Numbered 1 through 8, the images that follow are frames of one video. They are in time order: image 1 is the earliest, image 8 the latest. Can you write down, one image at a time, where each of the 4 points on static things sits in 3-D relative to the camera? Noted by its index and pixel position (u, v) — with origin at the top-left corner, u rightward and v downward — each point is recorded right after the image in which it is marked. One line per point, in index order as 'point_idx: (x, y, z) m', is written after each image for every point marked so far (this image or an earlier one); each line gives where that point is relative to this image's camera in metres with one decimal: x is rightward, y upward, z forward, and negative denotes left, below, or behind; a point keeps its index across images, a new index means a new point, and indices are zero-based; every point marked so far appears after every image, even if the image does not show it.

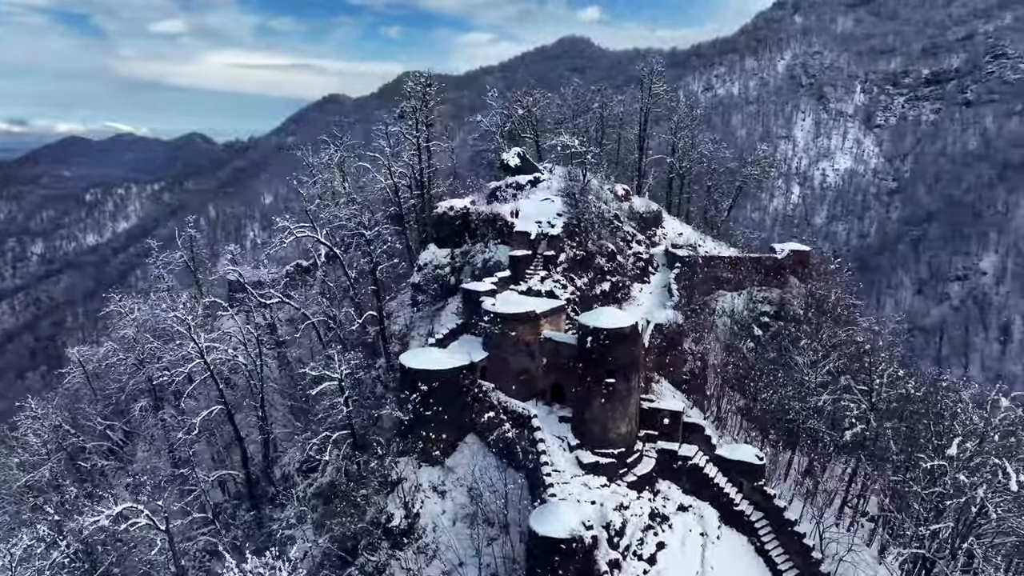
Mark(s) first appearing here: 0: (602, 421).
0: (+2.4, -3.6, +18.9) m
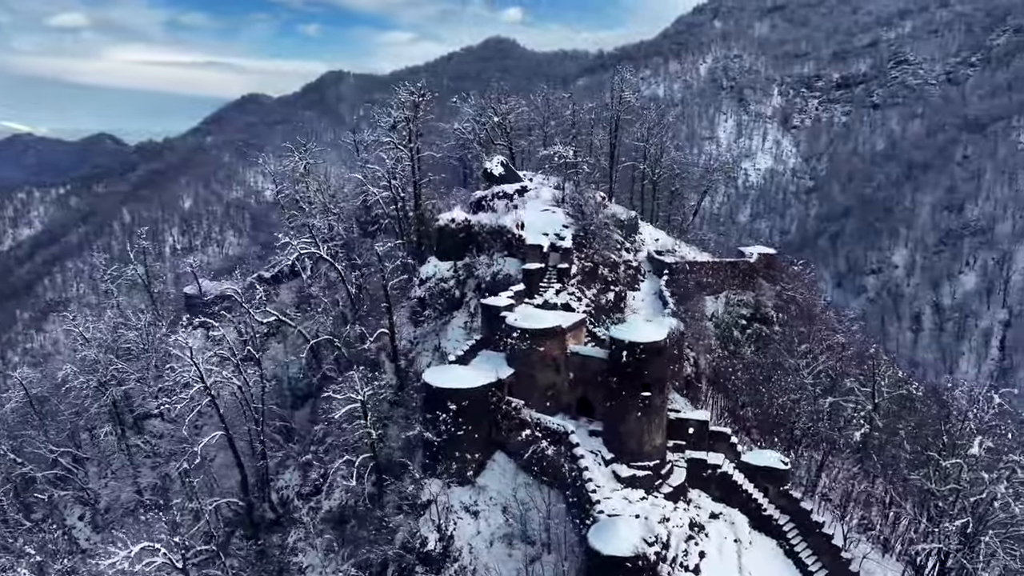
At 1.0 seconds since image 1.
0: (+3.4, -4.0, +19.1) m
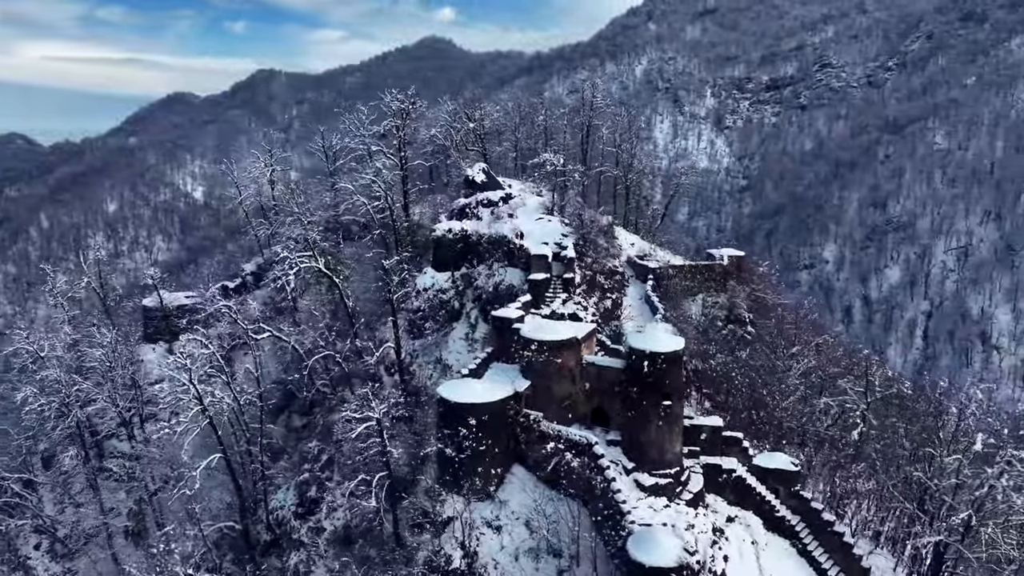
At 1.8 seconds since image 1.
0: (+4.0, -4.3, +19.4) m
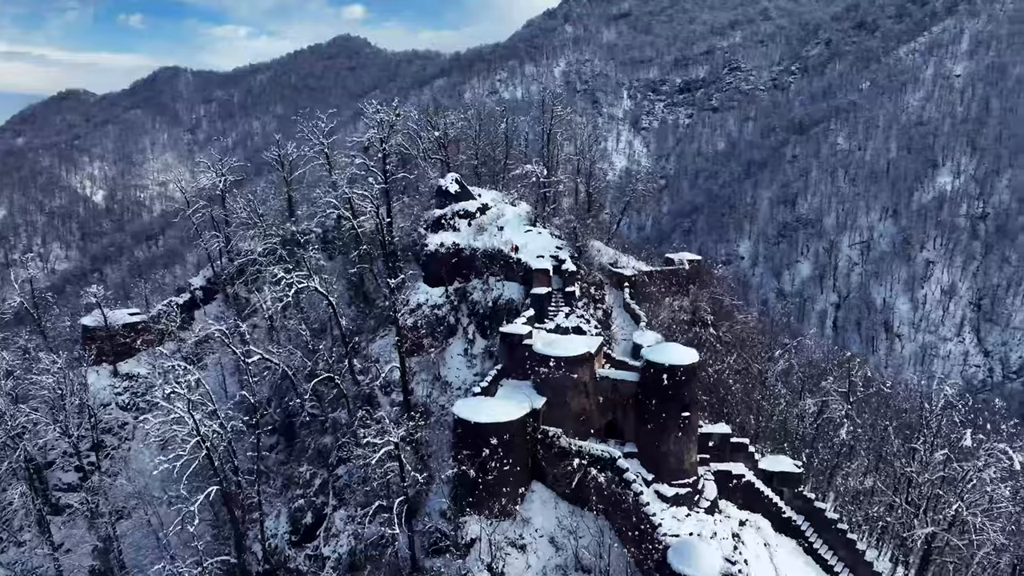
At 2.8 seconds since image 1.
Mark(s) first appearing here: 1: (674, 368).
0: (+4.7, -4.7, +19.8) m
1: (+4.5, -2.2, +19.5) m
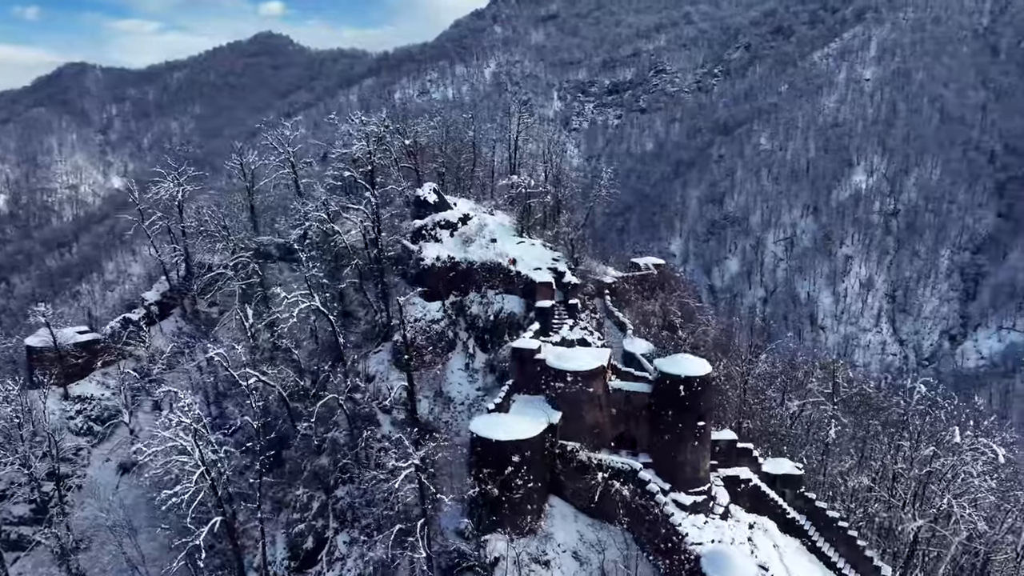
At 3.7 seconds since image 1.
0: (+5.2, -5.0, +20.2) m
1: (+5.0, -2.6, +20.0) m
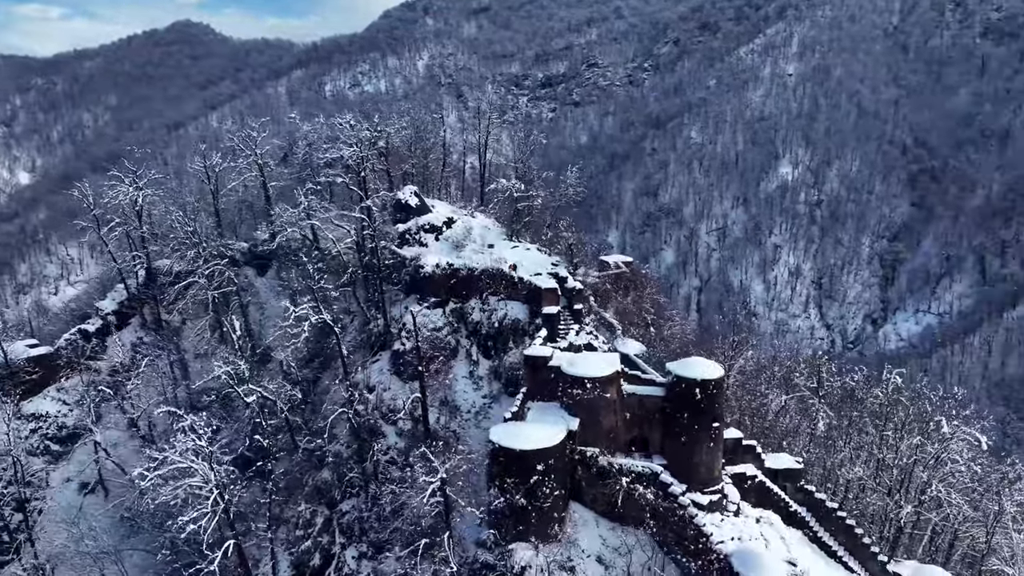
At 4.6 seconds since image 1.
0: (+5.8, -5.2, +20.8) m
1: (+5.6, -2.8, +20.5) m
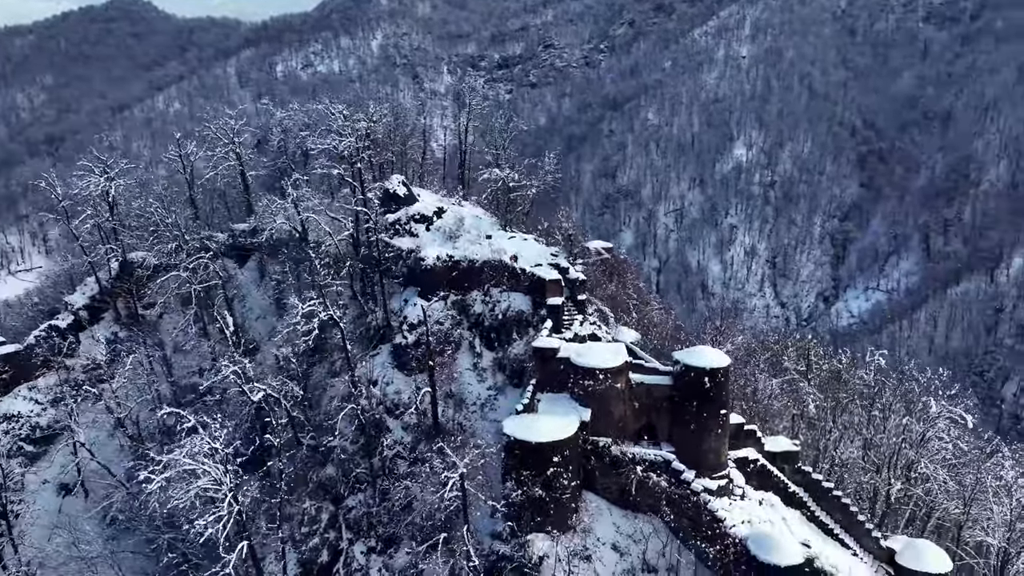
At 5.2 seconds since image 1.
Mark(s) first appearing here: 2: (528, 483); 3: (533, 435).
0: (+6.2, -4.9, +21.3) m
1: (+6.0, -2.5, +20.9) m
2: (+0.5, -5.5, +19.8) m
3: (+0.7, -4.2, +19.9) m
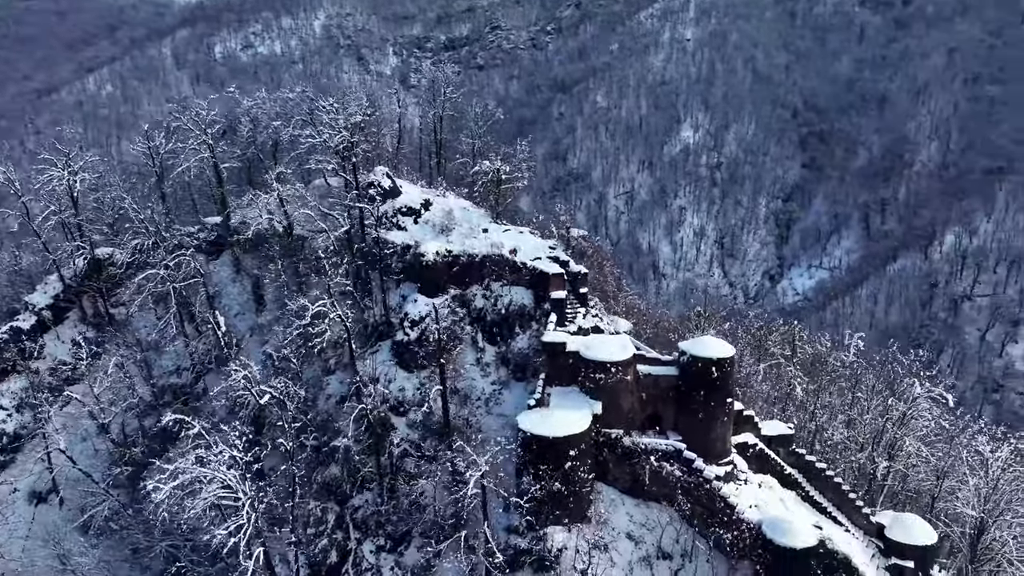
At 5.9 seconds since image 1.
0: (+6.6, -4.6, +21.9) m
1: (+6.3, -2.2, +21.4) m
2: (+1.0, -5.4, +20.0) m
3: (+1.1, -4.1, +20.0) m
